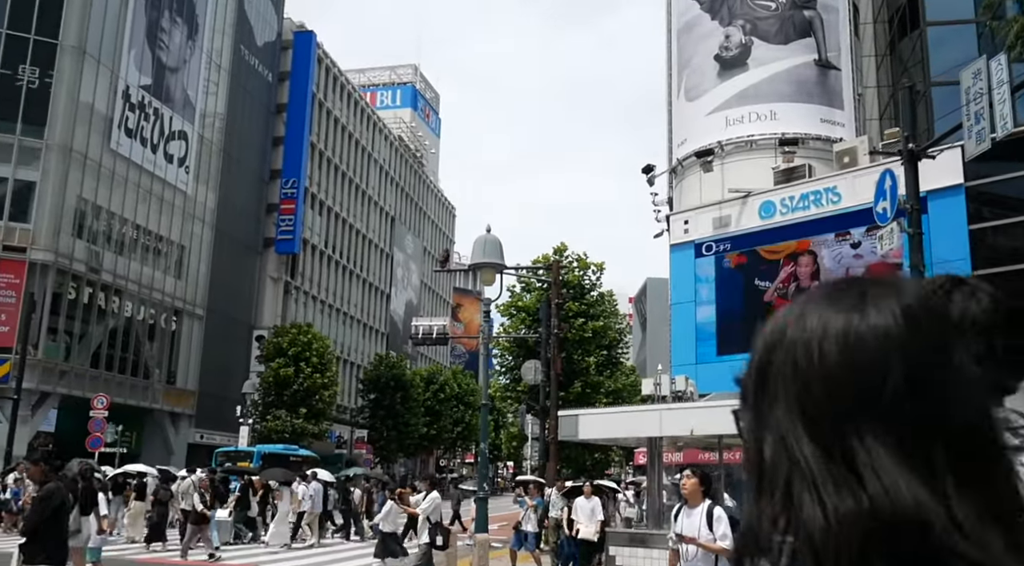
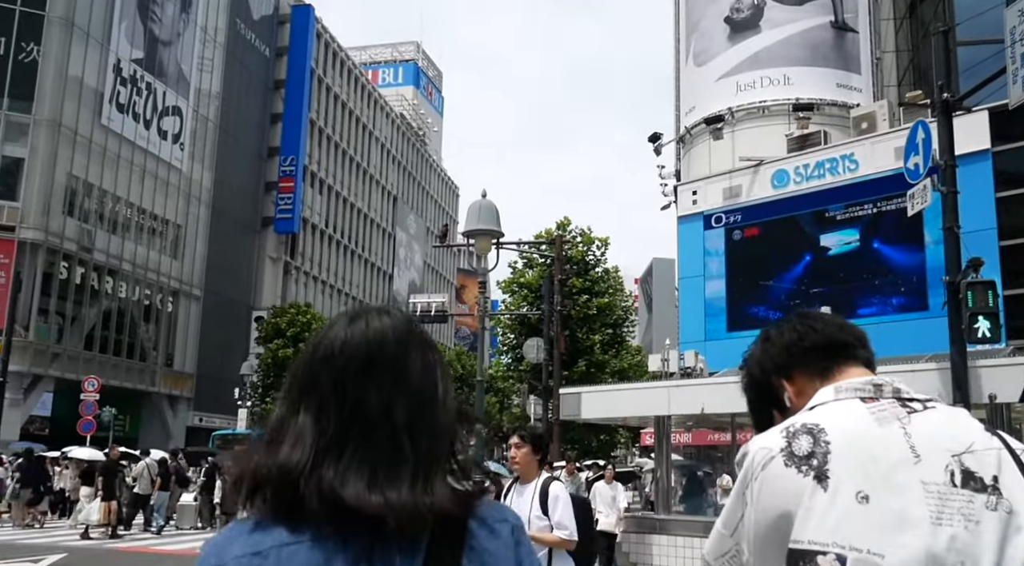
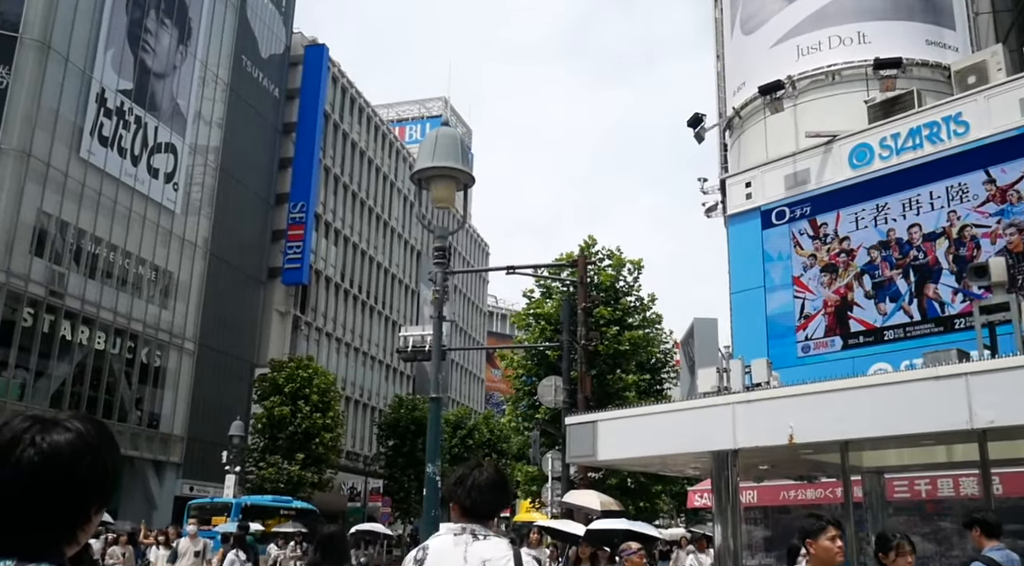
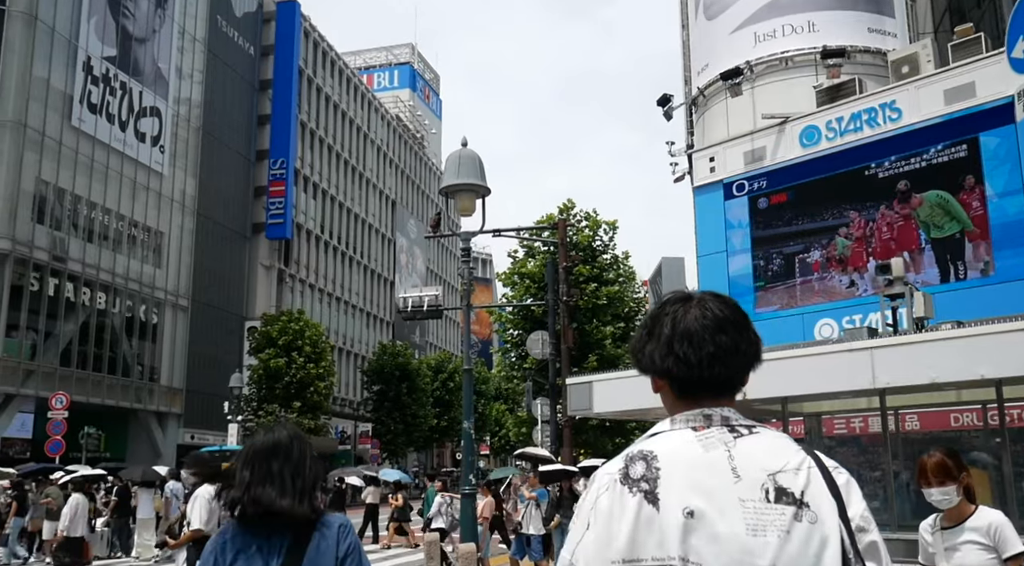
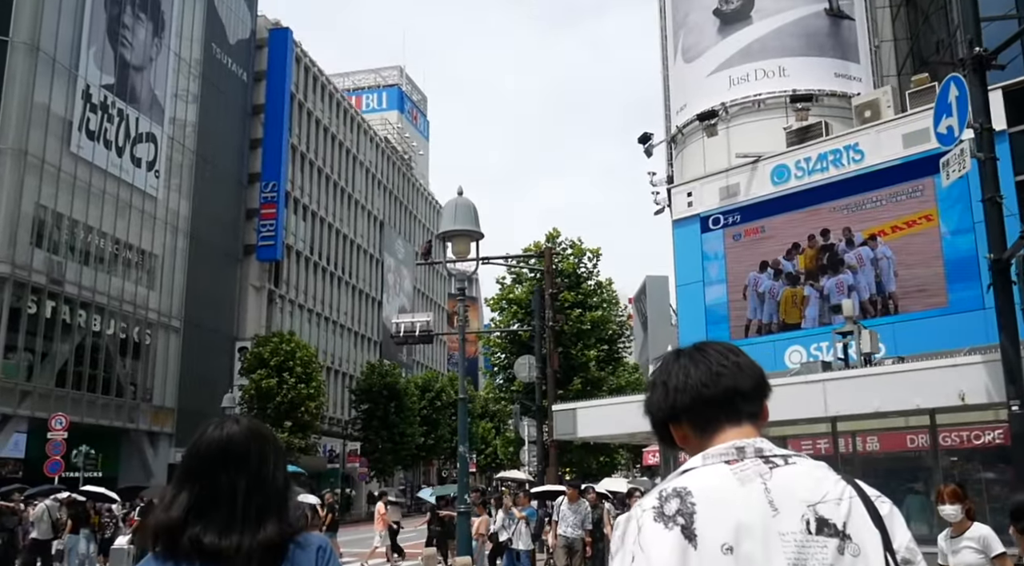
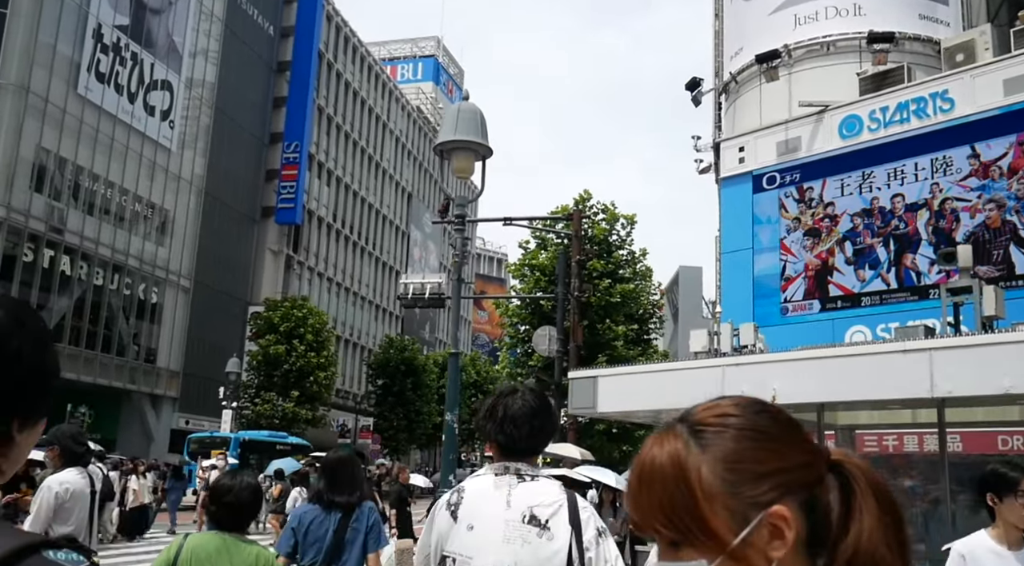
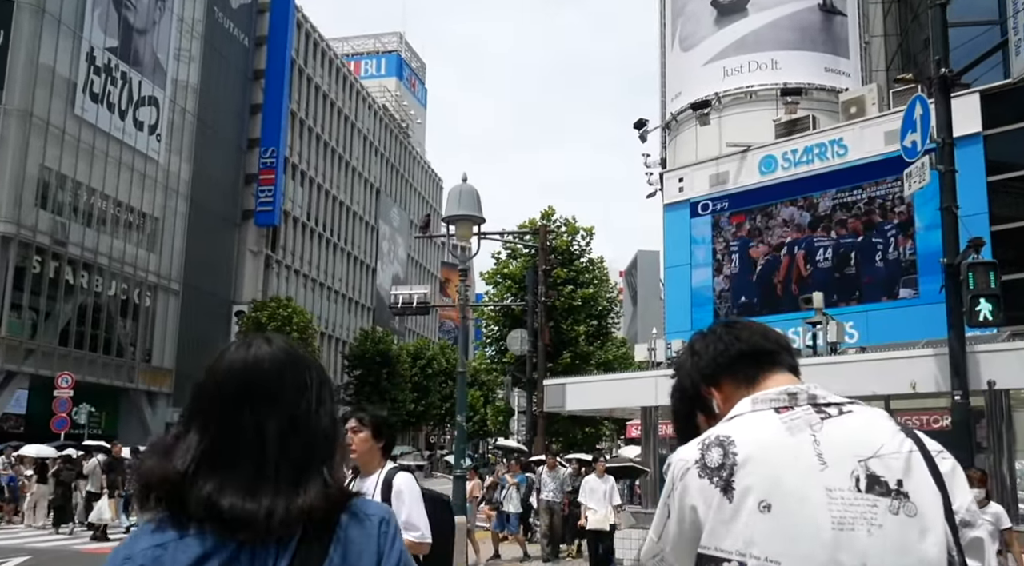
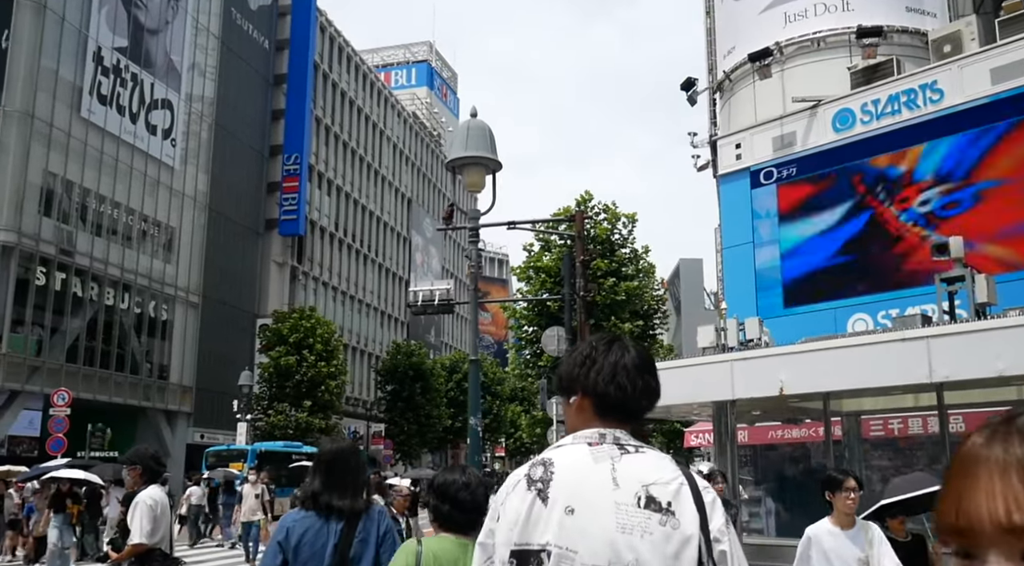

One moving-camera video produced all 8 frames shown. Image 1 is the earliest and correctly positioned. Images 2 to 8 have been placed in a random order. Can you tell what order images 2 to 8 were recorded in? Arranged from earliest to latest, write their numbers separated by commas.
2, 7, 5, 4, 8, 6, 3
